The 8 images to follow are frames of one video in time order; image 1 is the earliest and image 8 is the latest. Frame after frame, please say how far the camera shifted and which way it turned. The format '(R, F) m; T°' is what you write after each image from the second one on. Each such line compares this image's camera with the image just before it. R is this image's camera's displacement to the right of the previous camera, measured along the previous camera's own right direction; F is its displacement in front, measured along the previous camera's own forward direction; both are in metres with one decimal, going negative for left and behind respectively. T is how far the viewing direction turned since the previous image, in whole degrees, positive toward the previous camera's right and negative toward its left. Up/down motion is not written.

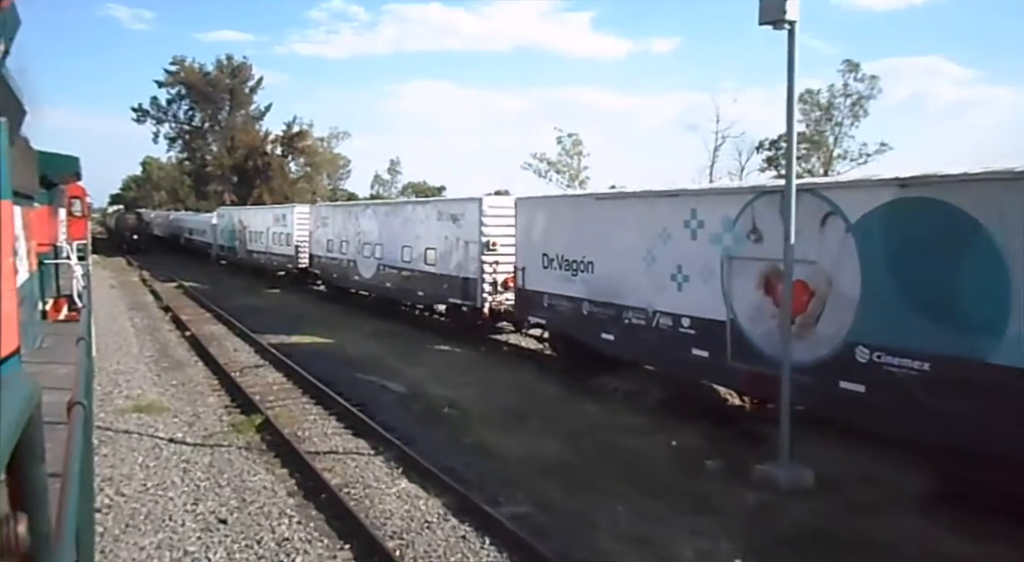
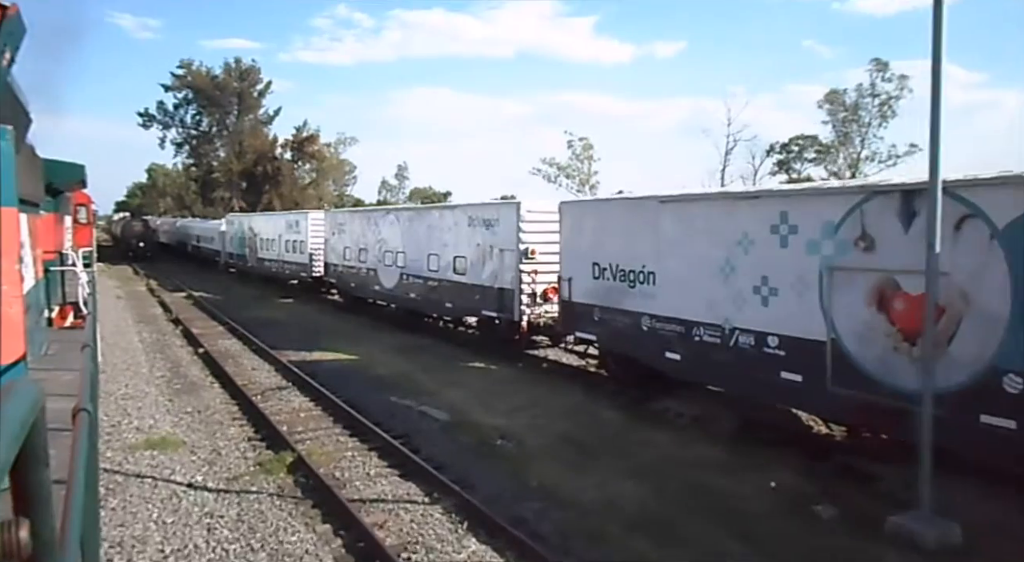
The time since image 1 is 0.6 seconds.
(-0.7, +1.2) m; 0°
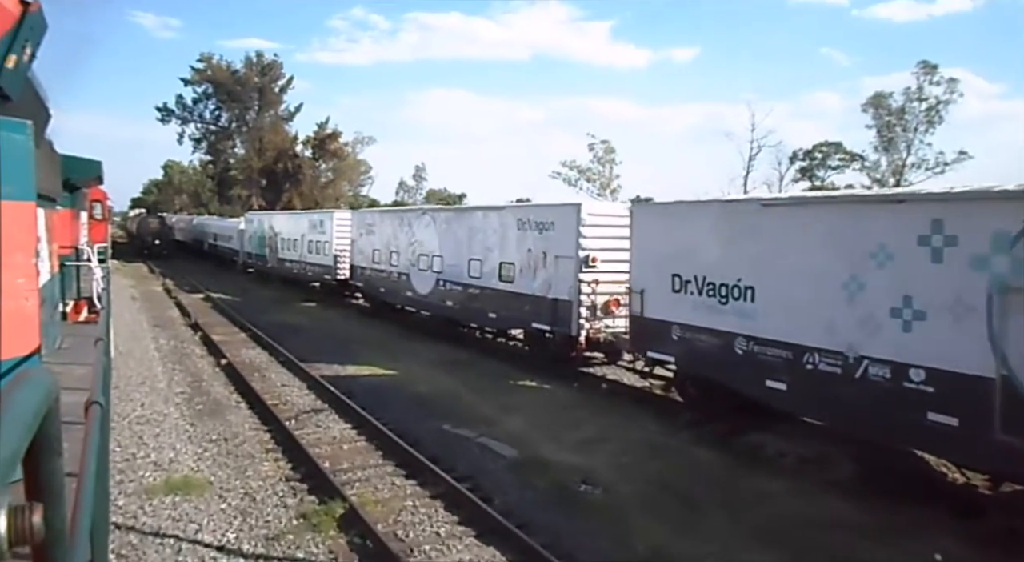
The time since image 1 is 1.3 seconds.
(-0.8, +1.4) m; -1°
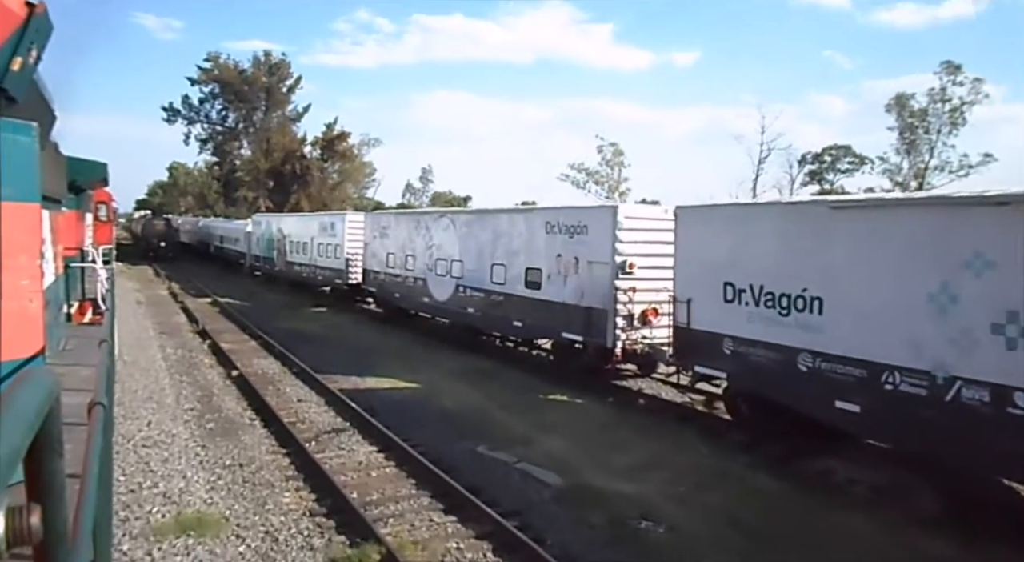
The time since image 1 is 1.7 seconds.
(-0.5, +0.8) m; 0°
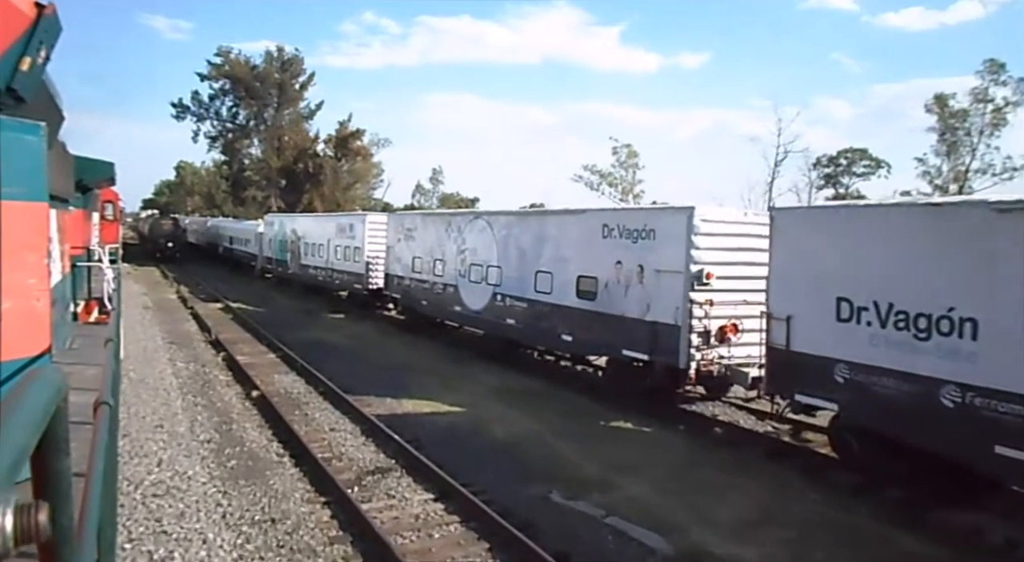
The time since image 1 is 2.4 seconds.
(-0.8, +1.4) m; 0°
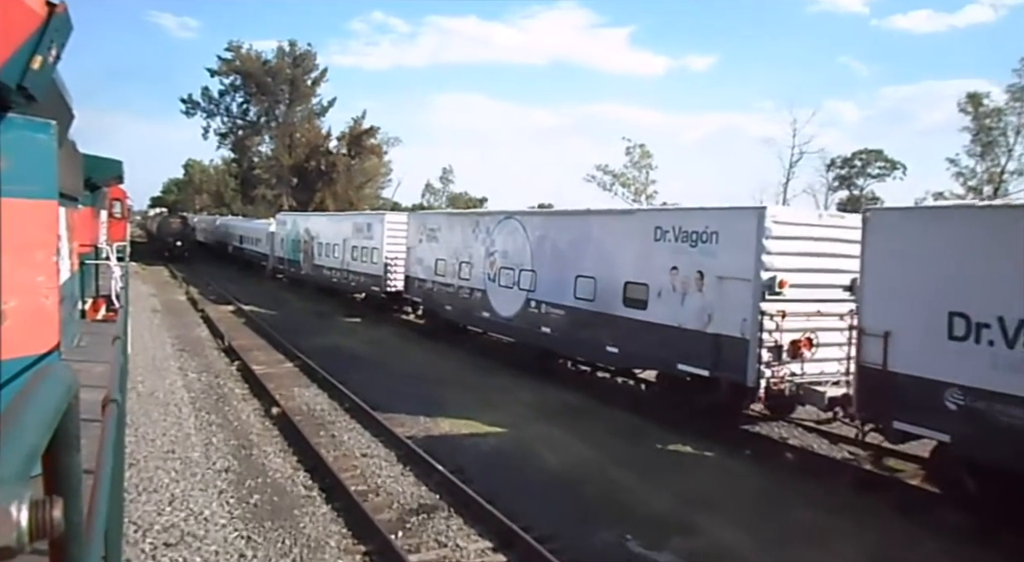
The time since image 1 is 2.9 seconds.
(-0.6, +1.0) m; 0°
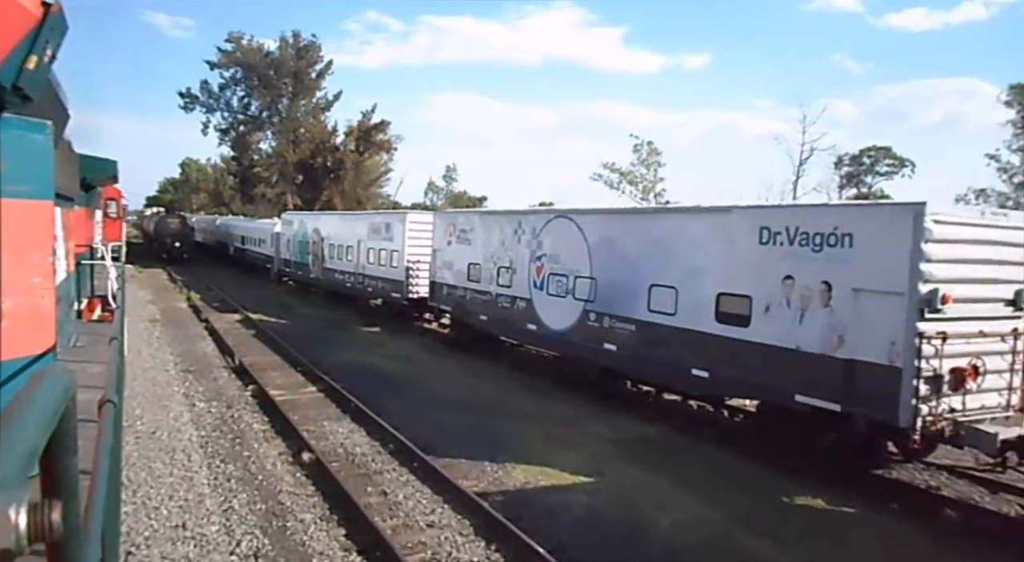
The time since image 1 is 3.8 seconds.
(-1.0, +1.8) m; 0°
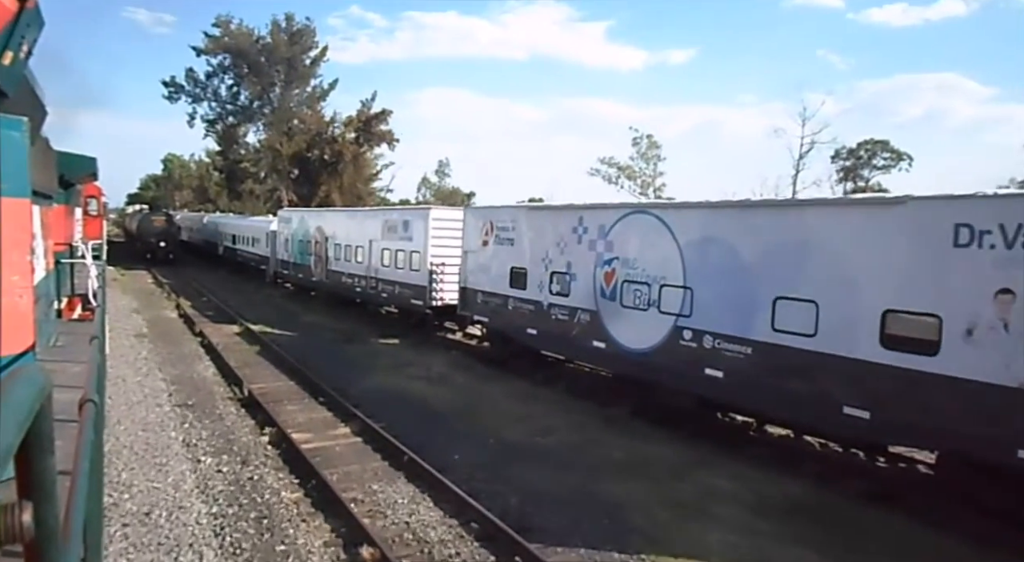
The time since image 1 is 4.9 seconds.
(-1.2, +2.2) m; +1°
